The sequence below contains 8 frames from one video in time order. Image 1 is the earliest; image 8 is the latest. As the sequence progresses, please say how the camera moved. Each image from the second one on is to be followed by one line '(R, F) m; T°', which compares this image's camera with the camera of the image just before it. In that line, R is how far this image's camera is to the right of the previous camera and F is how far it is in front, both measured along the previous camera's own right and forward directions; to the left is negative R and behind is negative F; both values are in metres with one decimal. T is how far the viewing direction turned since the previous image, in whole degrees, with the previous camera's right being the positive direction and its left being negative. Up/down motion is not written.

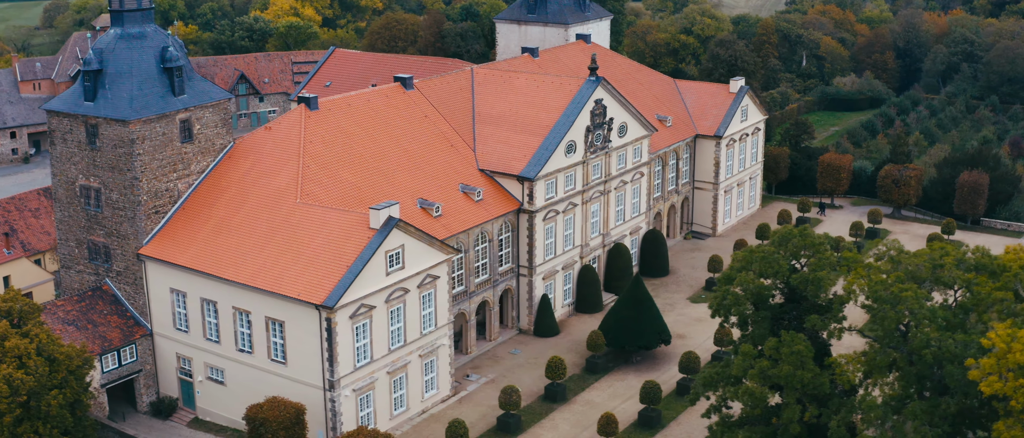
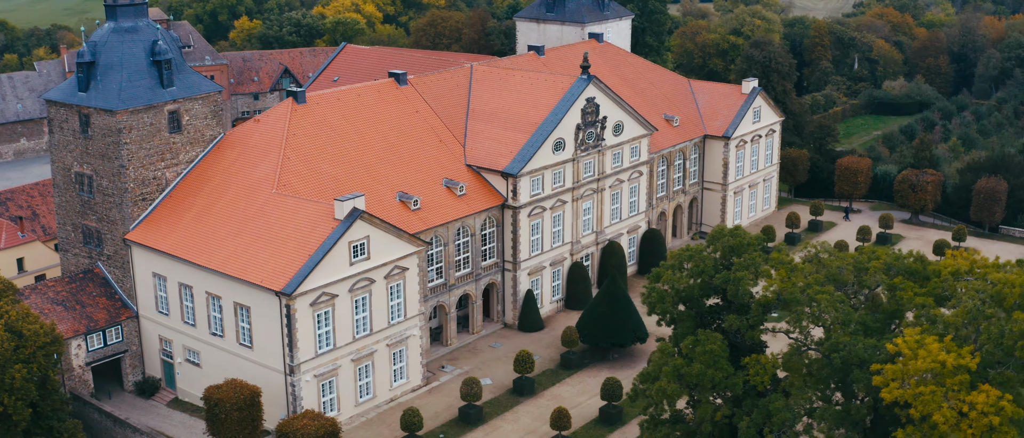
(+5.5, -0.5) m; -4°
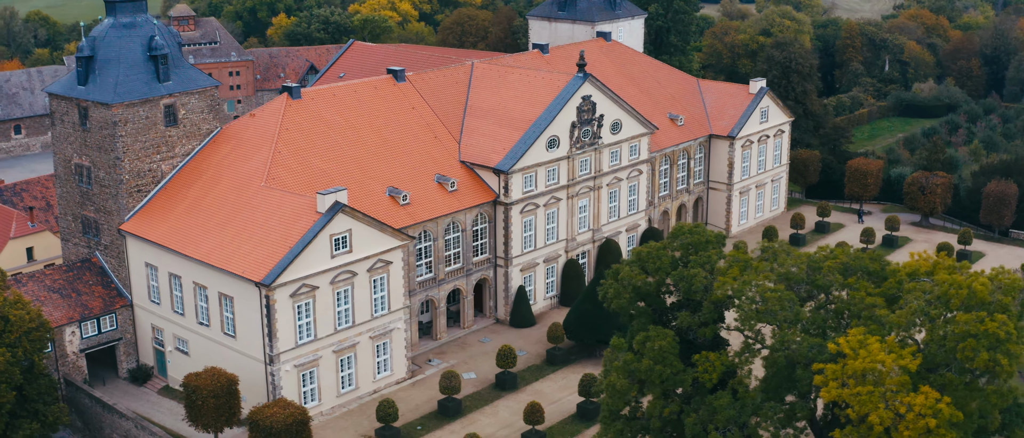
(+3.2, -0.4) m; -3°
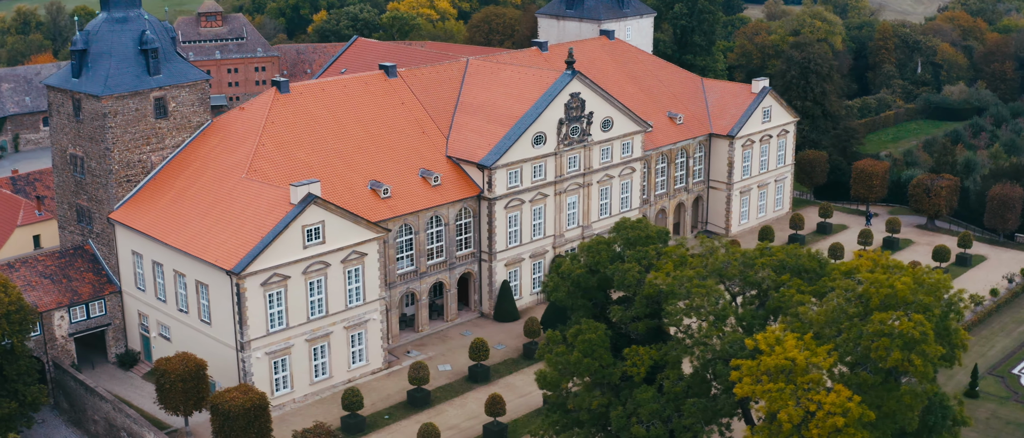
(+4.1, -0.5) m; -3°
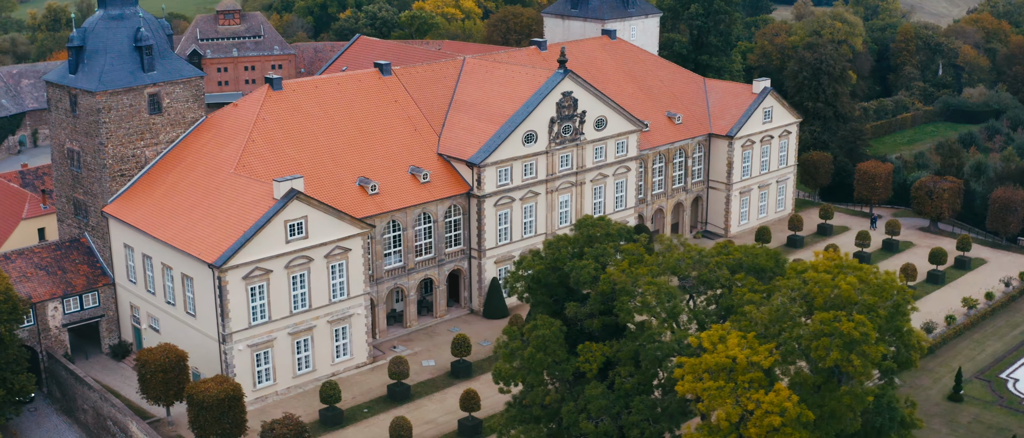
(+2.8, -0.4) m; -2°
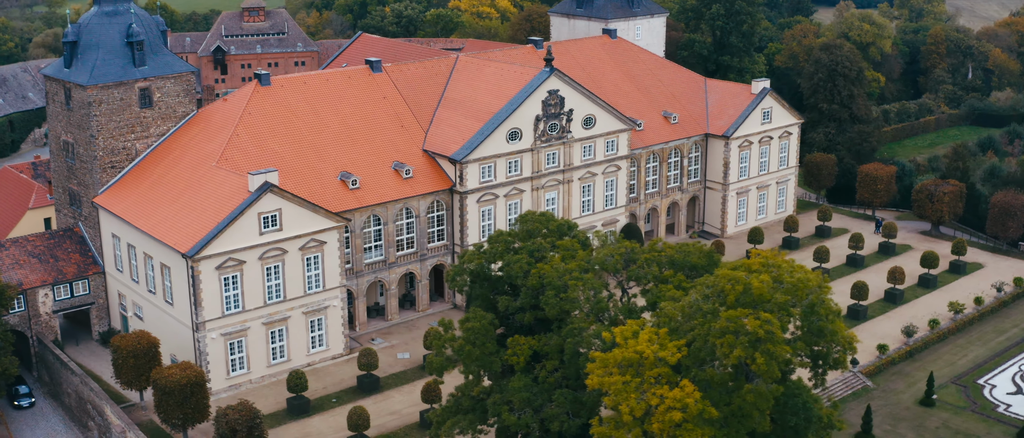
(+4.2, -0.5) m; -3°
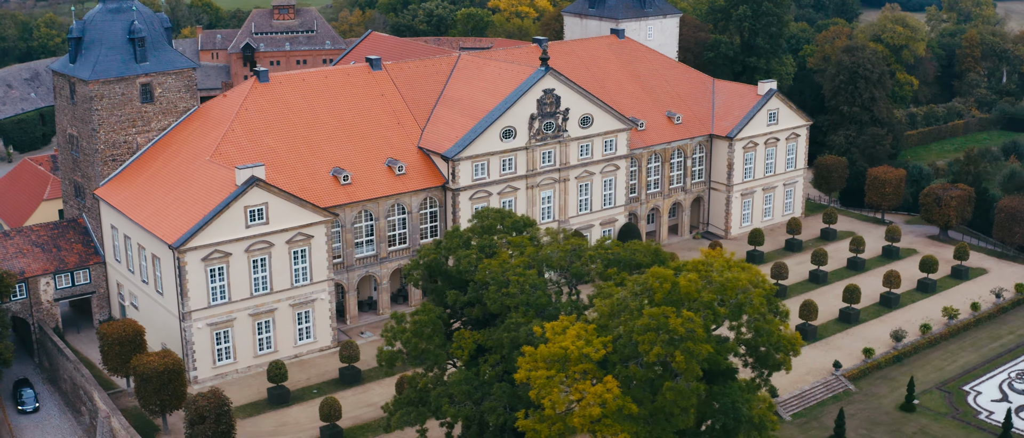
(+3.7, -0.4) m; -3°
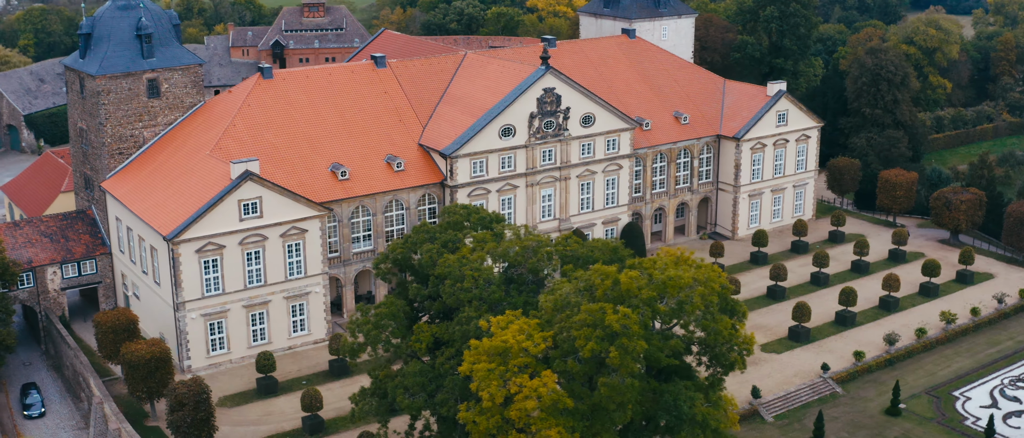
(+3.2, -0.4) m; -3°
